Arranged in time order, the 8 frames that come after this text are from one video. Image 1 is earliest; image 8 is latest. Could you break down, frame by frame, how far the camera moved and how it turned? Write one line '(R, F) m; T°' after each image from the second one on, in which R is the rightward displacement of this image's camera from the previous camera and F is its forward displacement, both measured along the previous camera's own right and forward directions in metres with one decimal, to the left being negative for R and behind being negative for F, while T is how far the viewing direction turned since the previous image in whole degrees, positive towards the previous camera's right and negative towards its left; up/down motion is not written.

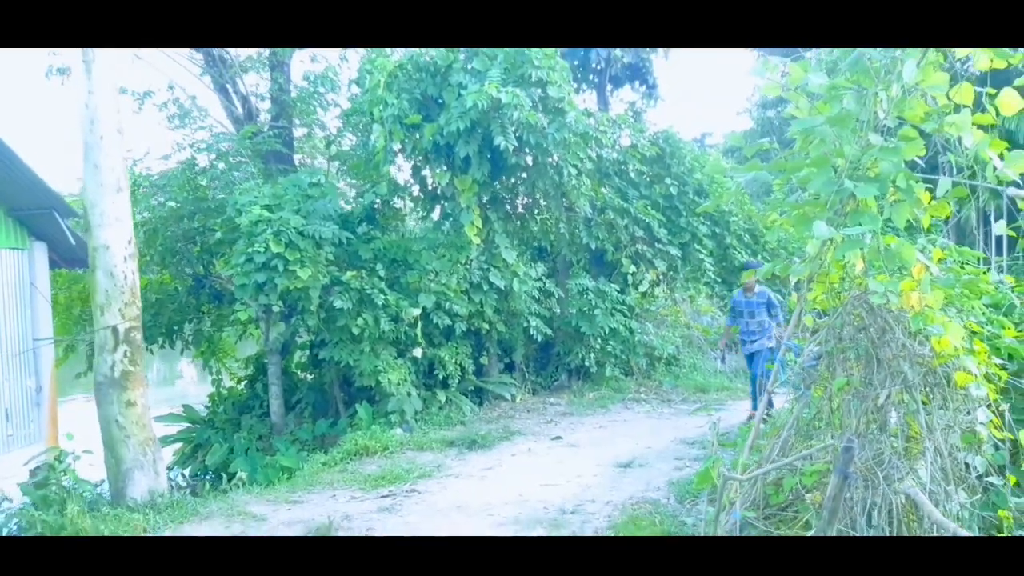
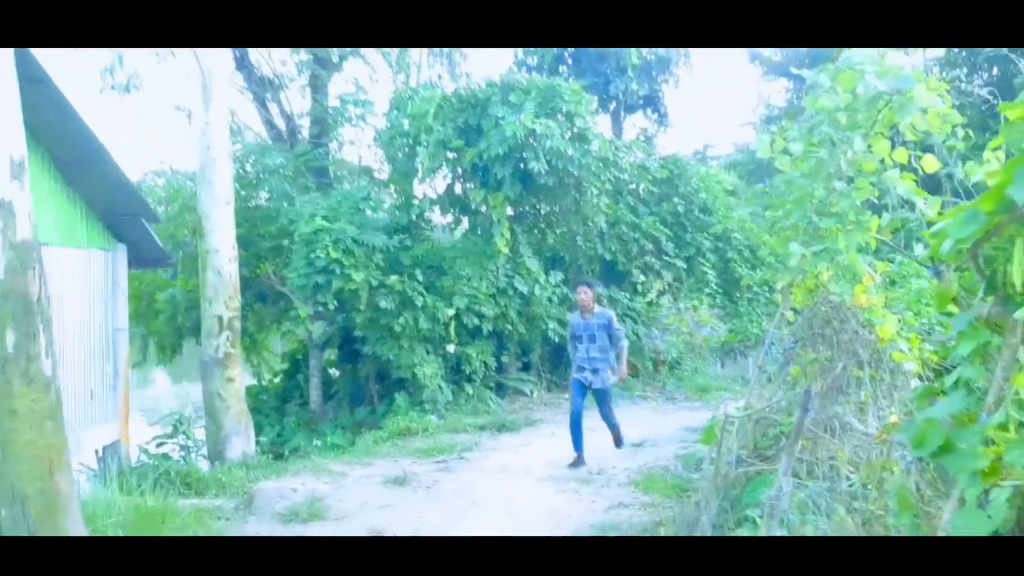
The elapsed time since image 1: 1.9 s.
(-0.1, -0.4) m; +1°
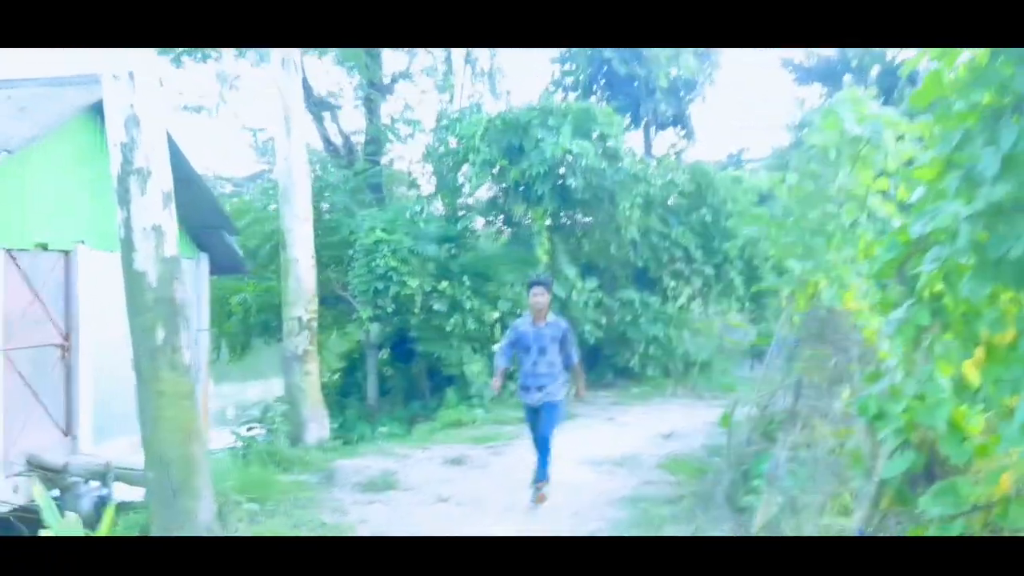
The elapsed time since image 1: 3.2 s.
(0.0, -0.3) m; -2°
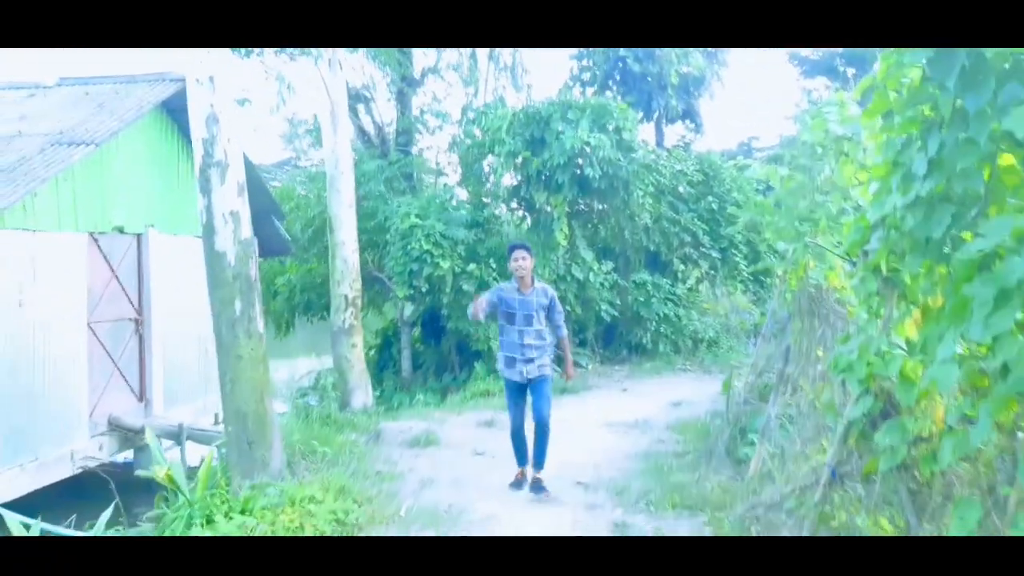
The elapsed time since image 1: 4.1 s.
(0.0, -0.3) m; -1°
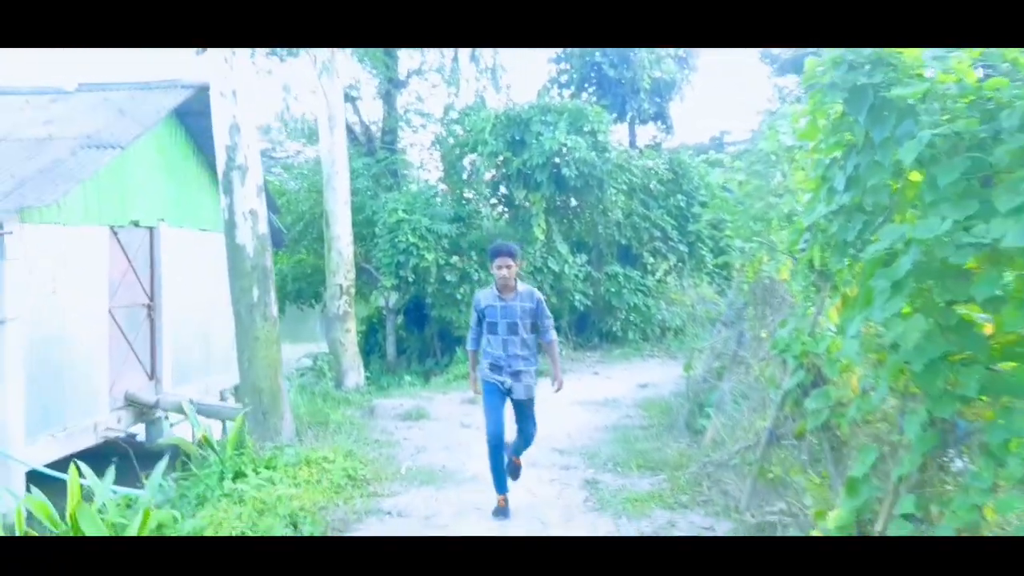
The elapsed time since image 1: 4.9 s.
(0.0, -0.3) m; +2°
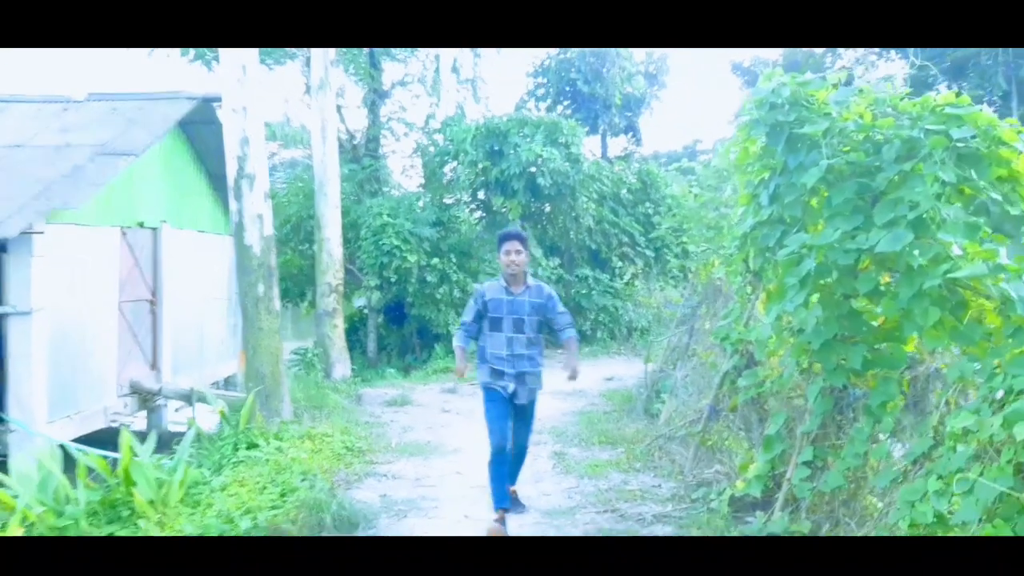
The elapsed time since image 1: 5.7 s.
(0.0, -0.3) m; +1°
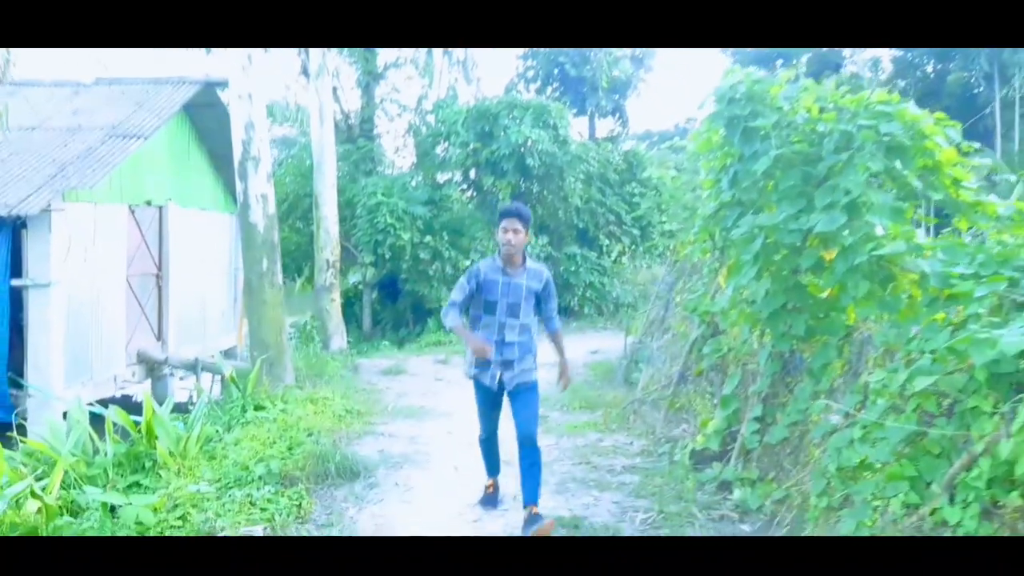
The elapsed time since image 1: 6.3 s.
(0.0, -0.2) m; 0°
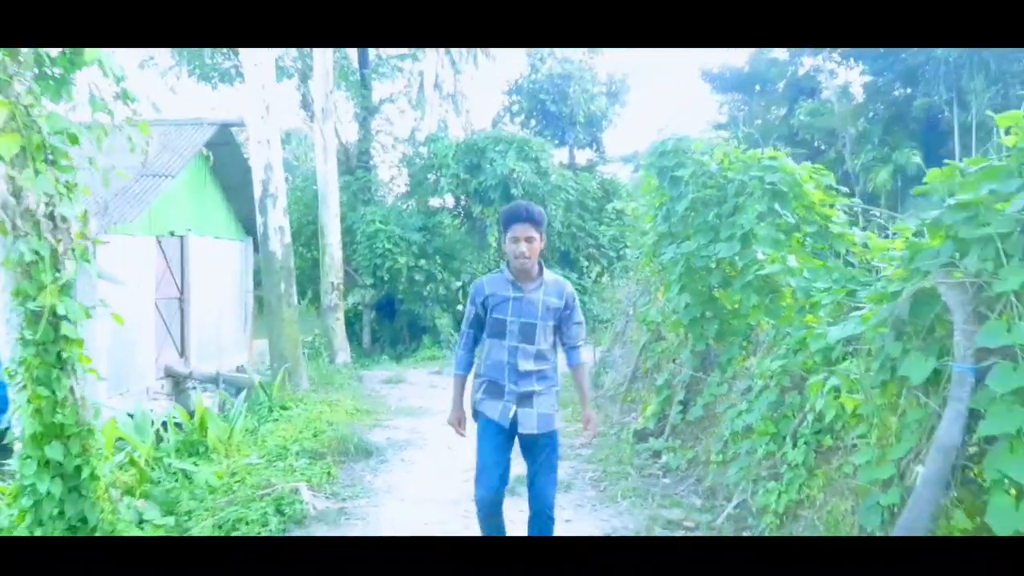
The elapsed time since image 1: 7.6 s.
(0.0, -0.5) m; 0°
